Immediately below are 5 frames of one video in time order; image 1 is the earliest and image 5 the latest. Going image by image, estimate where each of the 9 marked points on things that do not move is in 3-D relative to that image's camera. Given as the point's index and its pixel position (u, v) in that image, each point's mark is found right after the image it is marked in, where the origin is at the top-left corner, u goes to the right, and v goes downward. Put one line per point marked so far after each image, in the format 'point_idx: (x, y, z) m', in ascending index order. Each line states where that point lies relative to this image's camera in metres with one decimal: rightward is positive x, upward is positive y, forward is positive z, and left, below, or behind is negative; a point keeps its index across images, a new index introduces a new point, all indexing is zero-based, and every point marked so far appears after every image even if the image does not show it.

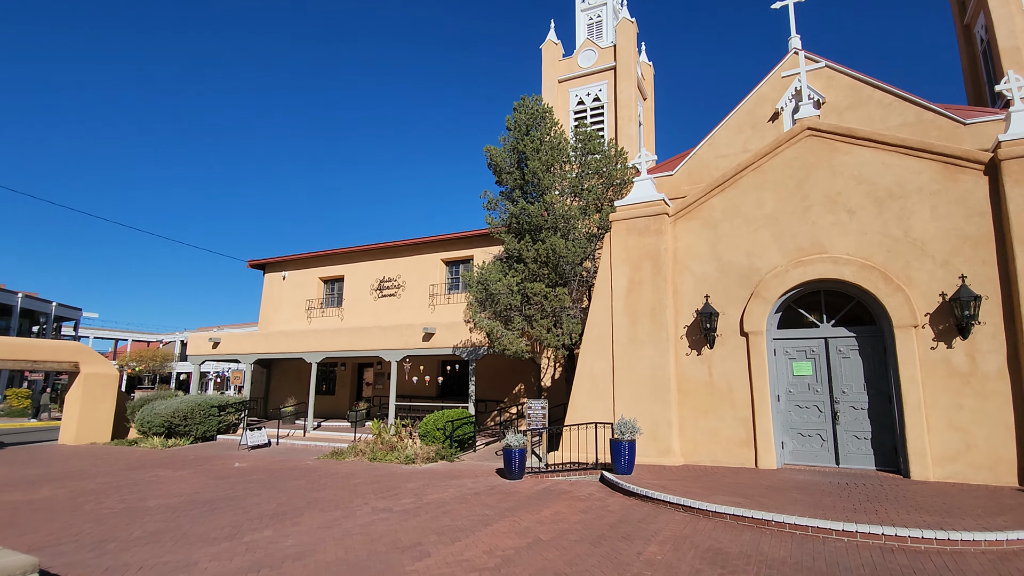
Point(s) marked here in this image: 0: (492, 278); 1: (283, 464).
0: (-0.4, +0.2, +11.9) m
1: (-5.0, -3.9, +11.7) m
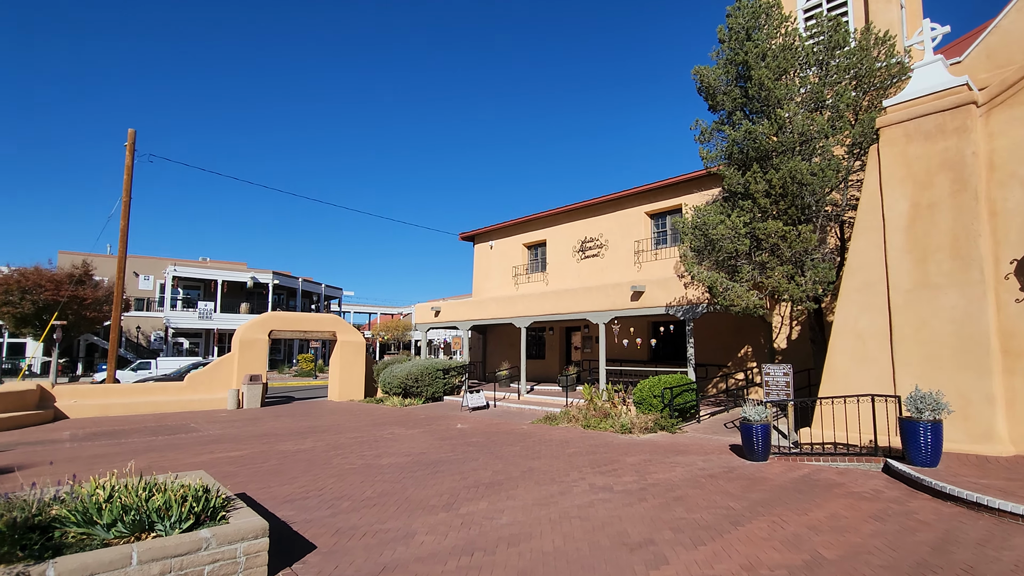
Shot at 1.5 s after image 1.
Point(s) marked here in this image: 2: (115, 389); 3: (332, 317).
0: (+3.8, +1.3, +10.0) m
1: (-0.2, -3.1, +11.8) m
2: (-11.8, -3.0, +15.8) m
3: (-6.8, -1.1, +19.9) m
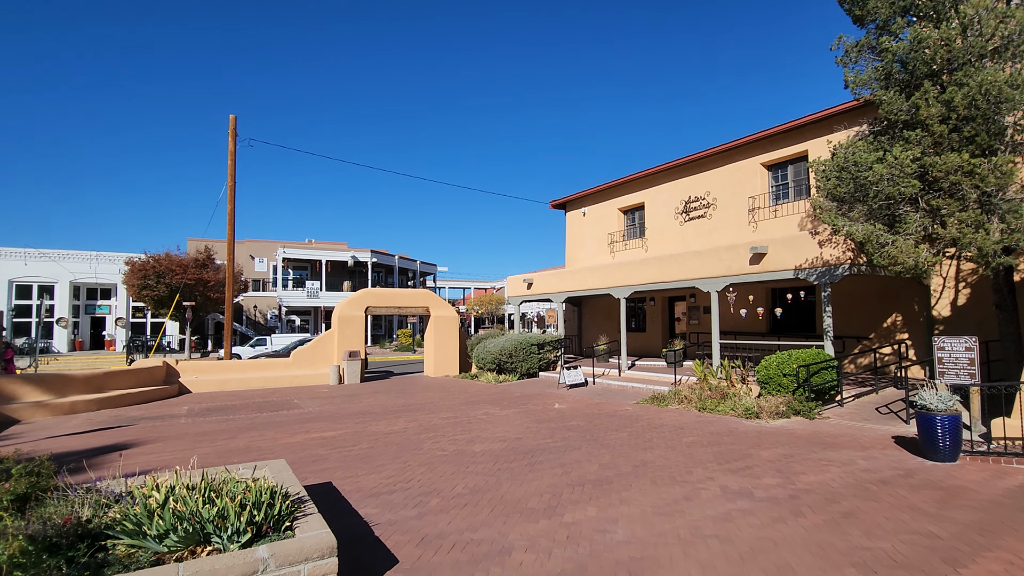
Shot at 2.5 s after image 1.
0: (+5.3, +1.9, +8.1) m
1: (+1.8, -2.4, +10.7) m
2: (-8.9, -2.4, +16.7) m
3: (-3.3, -0.2, +19.8) m
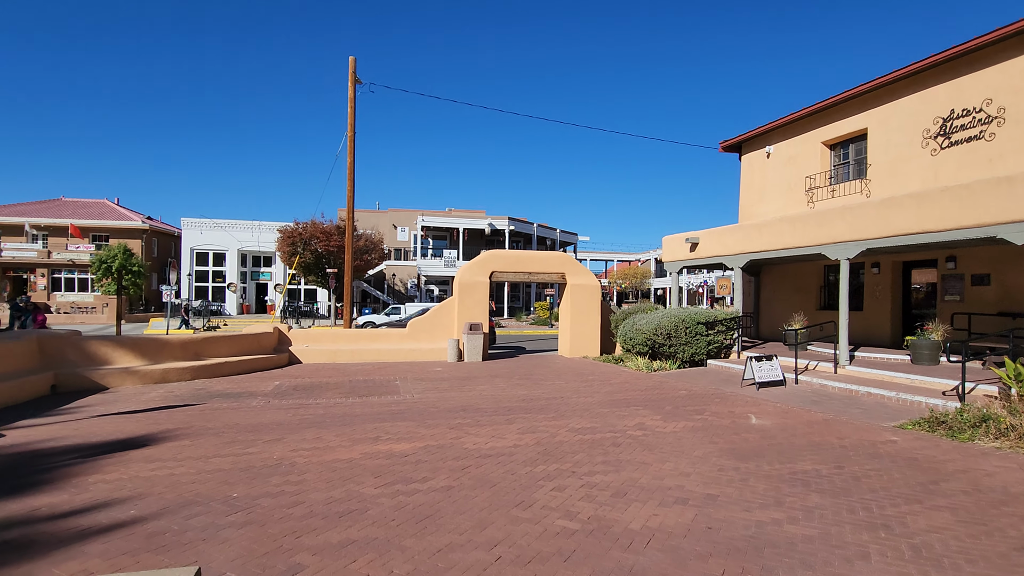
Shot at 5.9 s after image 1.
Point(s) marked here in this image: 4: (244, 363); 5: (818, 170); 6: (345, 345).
0: (+6.7, +2.4, +2.7) m
1: (+4.0, -1.7, +6.4) m
2: (-4.8, -1.3, +15.0) m
3: (+1.5, +1.0, +16.3) m
4: (-6.3, -1.7, +12.4) m
5: (+8.6, +3.3, +14.8) m
6: (-4.7, -1.6, +14.8) m
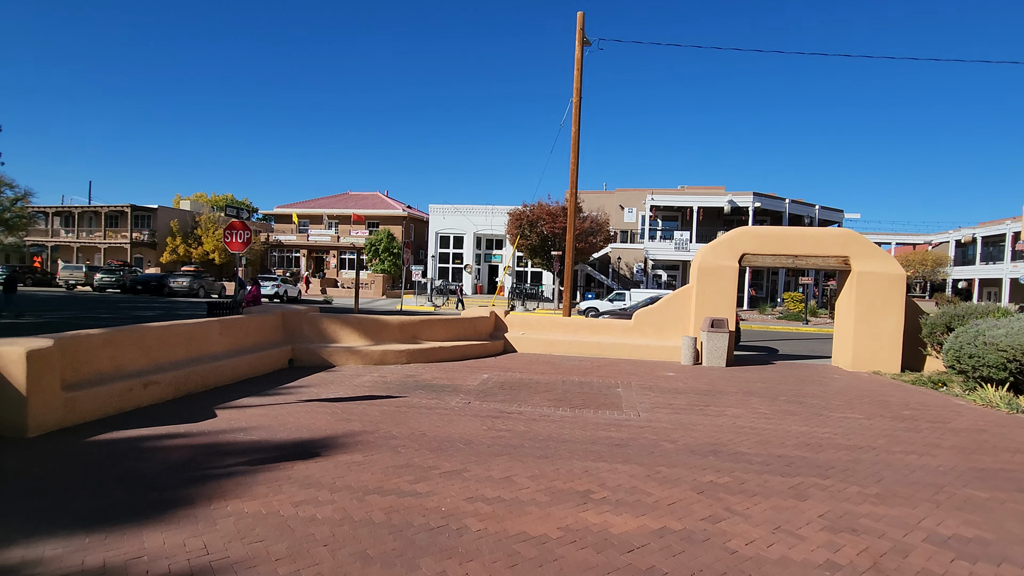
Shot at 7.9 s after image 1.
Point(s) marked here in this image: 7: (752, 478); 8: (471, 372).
0: (+6.8, +2.2, -2.5) m
1: (+5.7, -1.8, +2.1) m
2: (+1.2, -0.9, +13.4) m
3: (+7.5, +1.2, +12.1) m
4: (-1.2, -1.3, +11.7) m
5: (+13.4, +3.3, +7.7) m
6: (+1.3, -1.2, +13.3) m
7: (+2.2, -1.7, +4.8) m
8: (-0.7, -1.5, +9.8) m
